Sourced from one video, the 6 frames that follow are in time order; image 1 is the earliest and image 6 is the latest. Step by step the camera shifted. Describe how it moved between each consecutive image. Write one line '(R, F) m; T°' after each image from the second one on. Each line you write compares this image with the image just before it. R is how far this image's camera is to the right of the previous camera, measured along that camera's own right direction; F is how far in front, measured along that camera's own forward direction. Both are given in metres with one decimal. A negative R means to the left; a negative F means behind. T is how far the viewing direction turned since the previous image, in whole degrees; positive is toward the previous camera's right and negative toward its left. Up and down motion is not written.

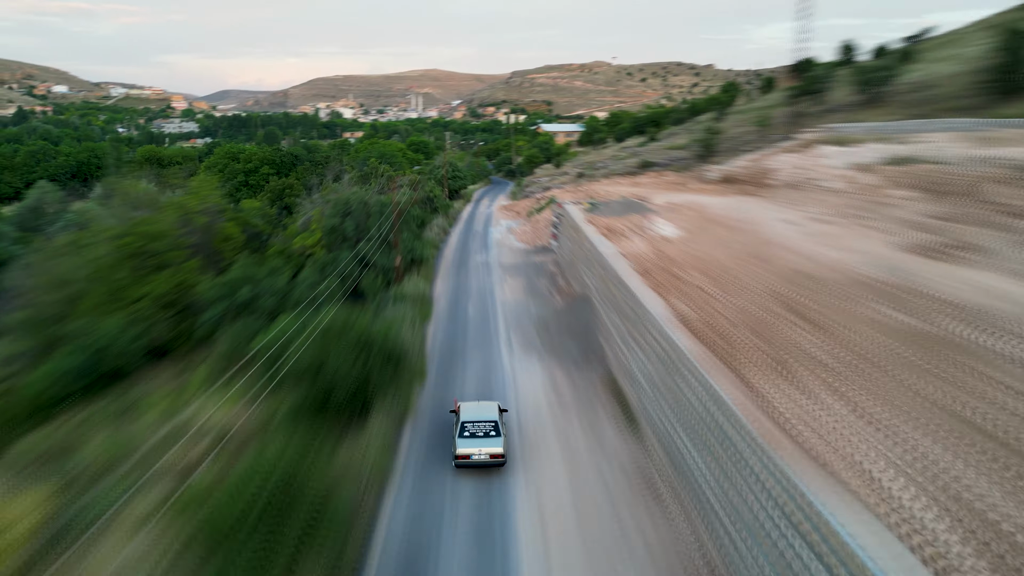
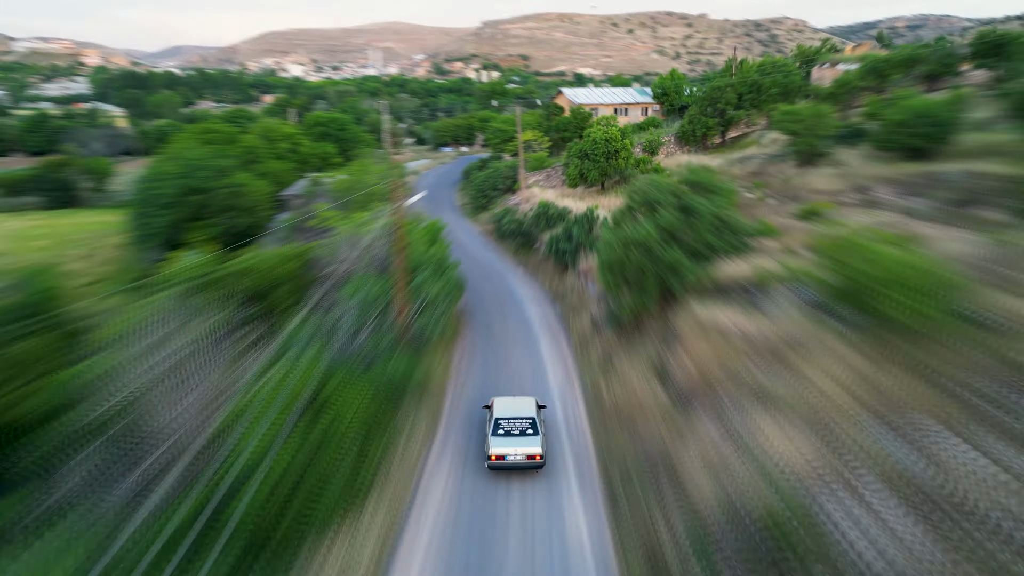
(-1.3, +46.0) m; +2°
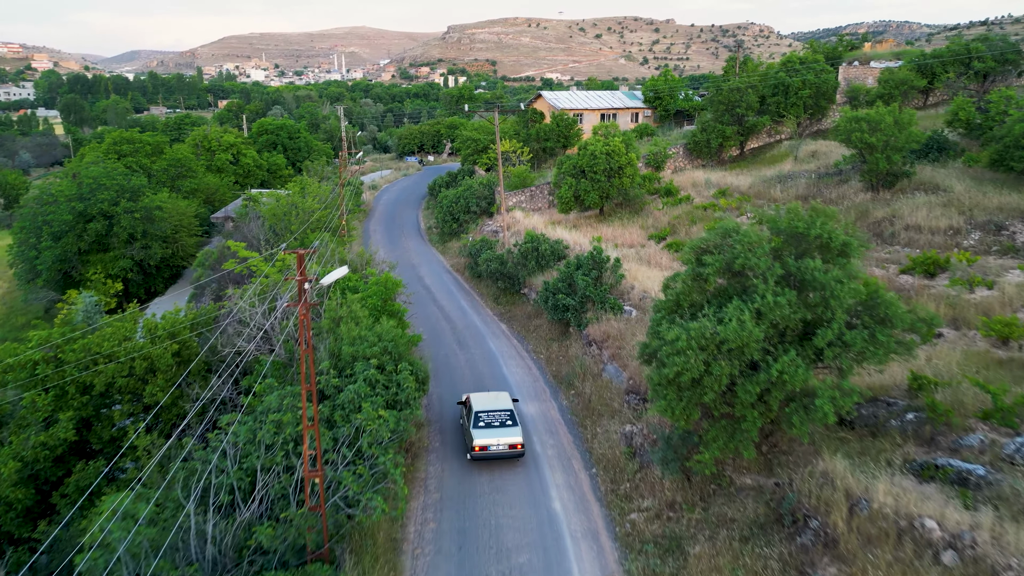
(-0.3, +5.5) m; +2°
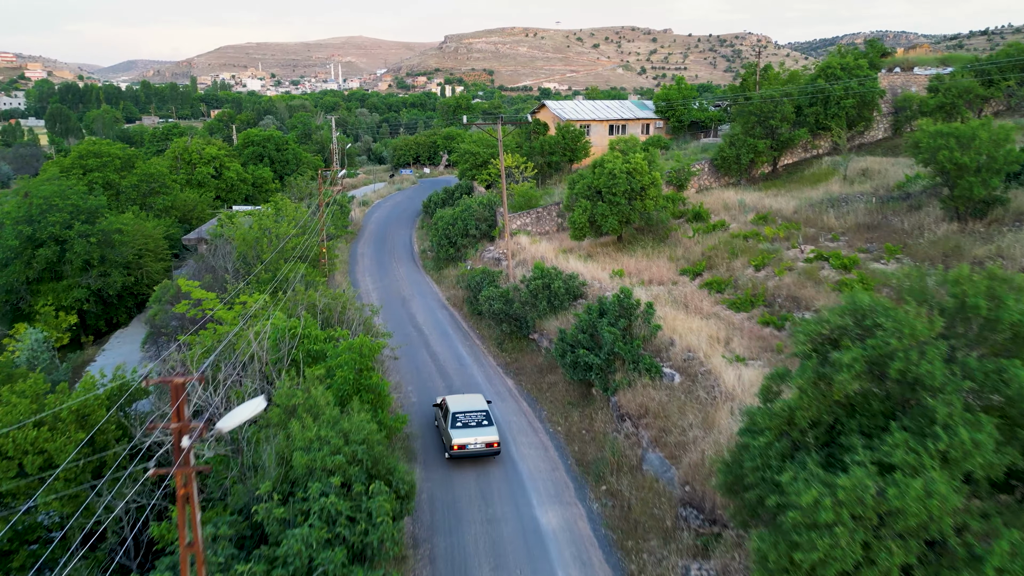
(-0.2, +2.9) m; 0°
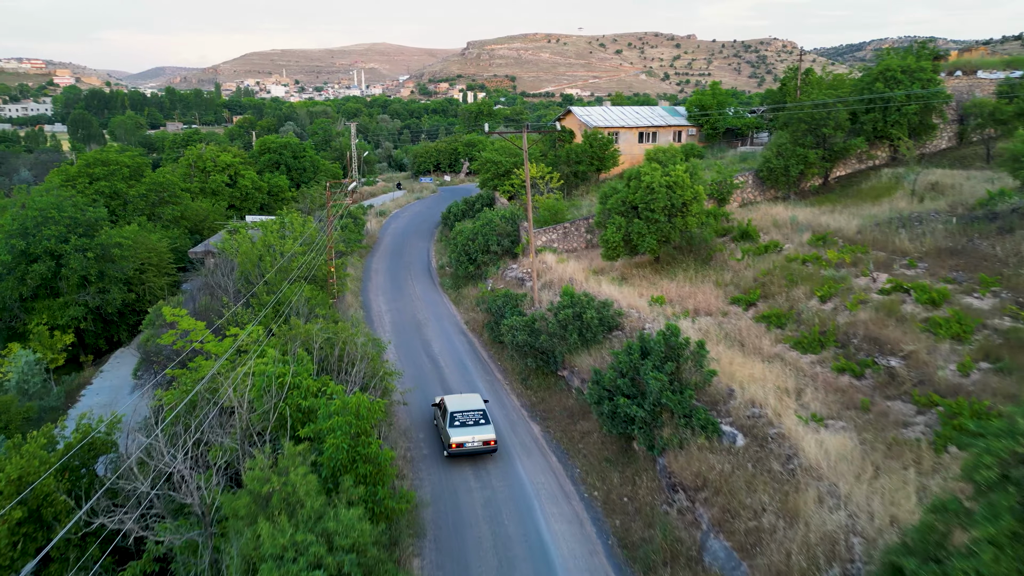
(-0.1, +1.8) m; -2°
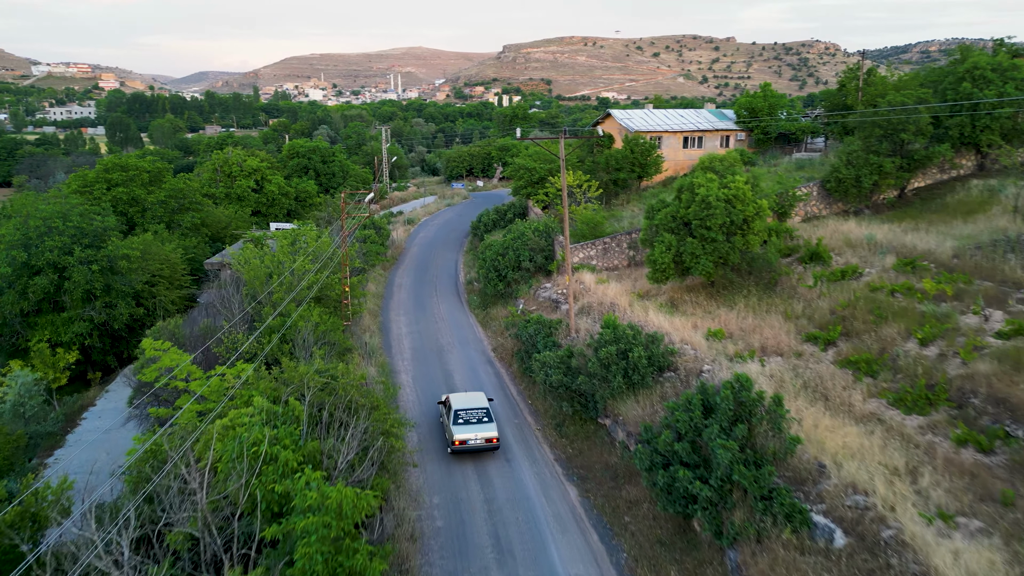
(0.0, +1.9) m; -3°
